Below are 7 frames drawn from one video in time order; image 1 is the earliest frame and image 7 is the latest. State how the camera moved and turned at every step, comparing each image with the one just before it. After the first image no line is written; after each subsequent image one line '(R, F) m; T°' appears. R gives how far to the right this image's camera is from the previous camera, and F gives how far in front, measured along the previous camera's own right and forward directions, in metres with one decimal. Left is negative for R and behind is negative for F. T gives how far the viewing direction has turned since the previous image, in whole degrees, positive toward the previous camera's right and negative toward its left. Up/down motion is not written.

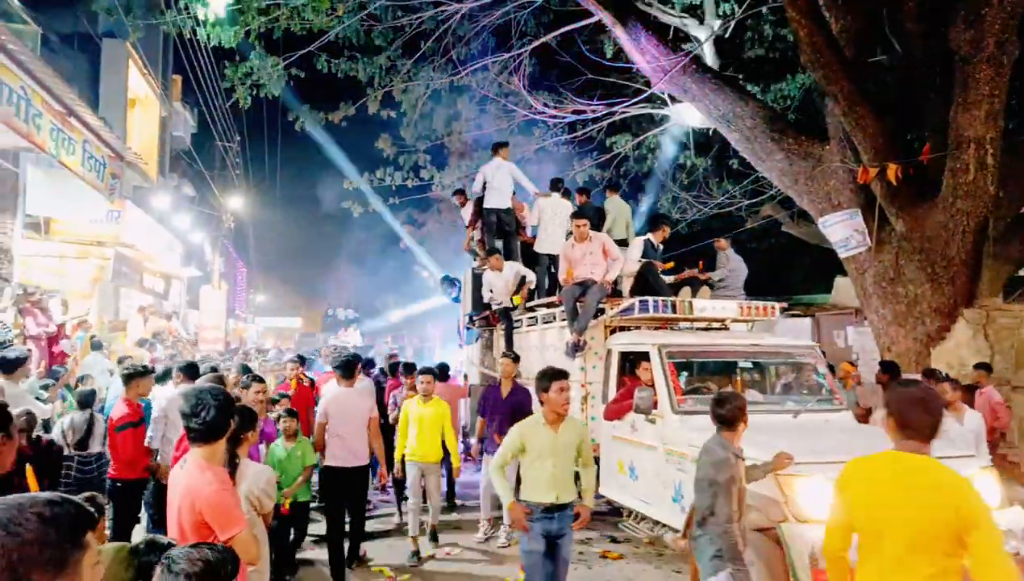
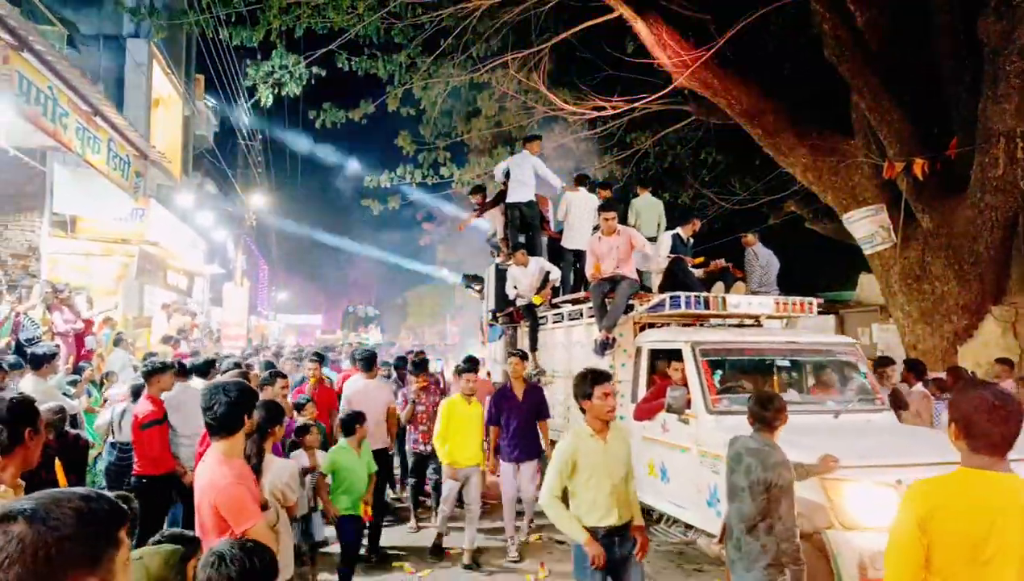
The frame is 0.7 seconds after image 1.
(0.0, 0.0) m; -1°
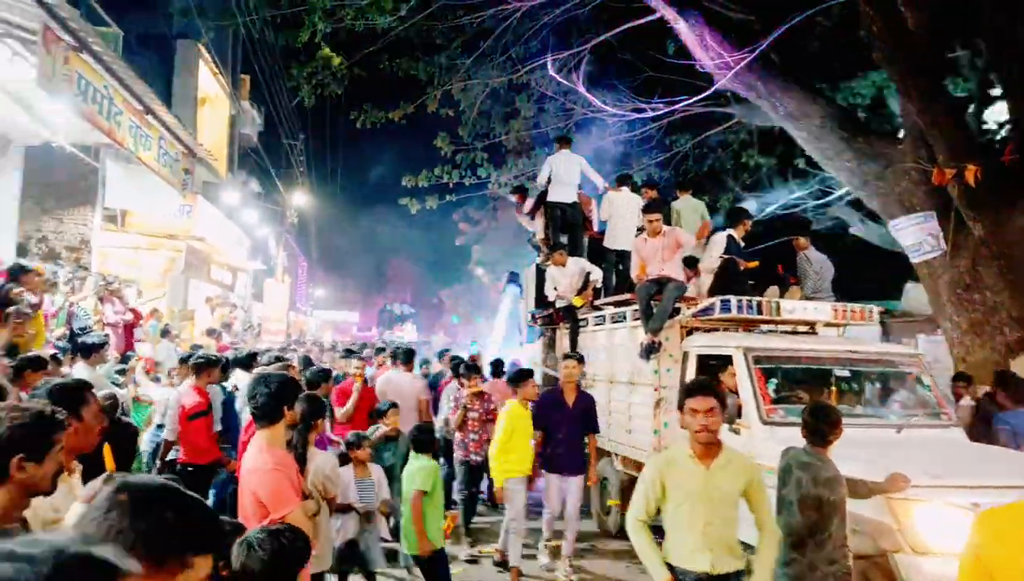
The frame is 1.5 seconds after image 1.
(-0.1, 0.0) m; -3°
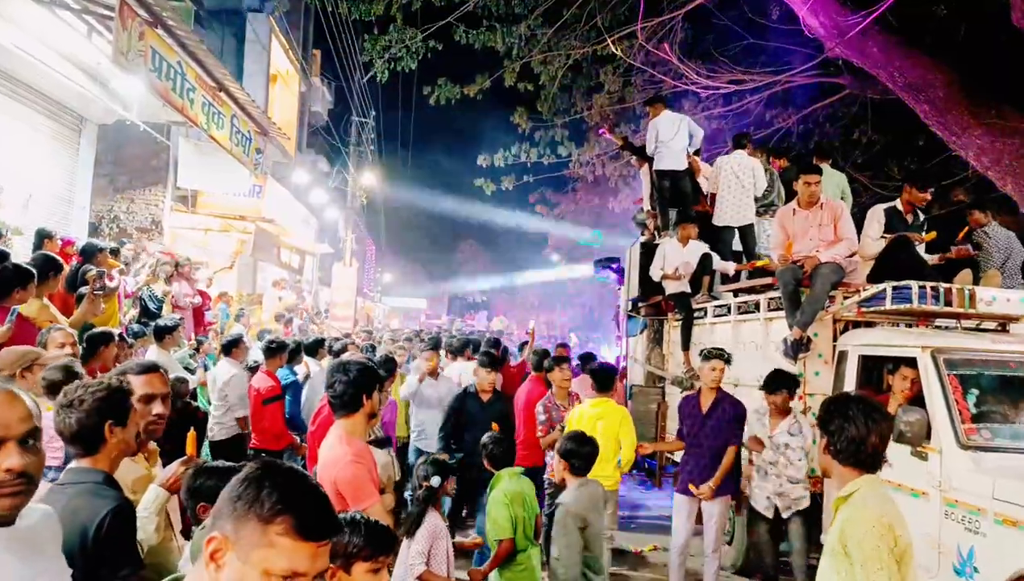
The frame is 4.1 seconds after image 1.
(-0.2, +0.6) m; -5°
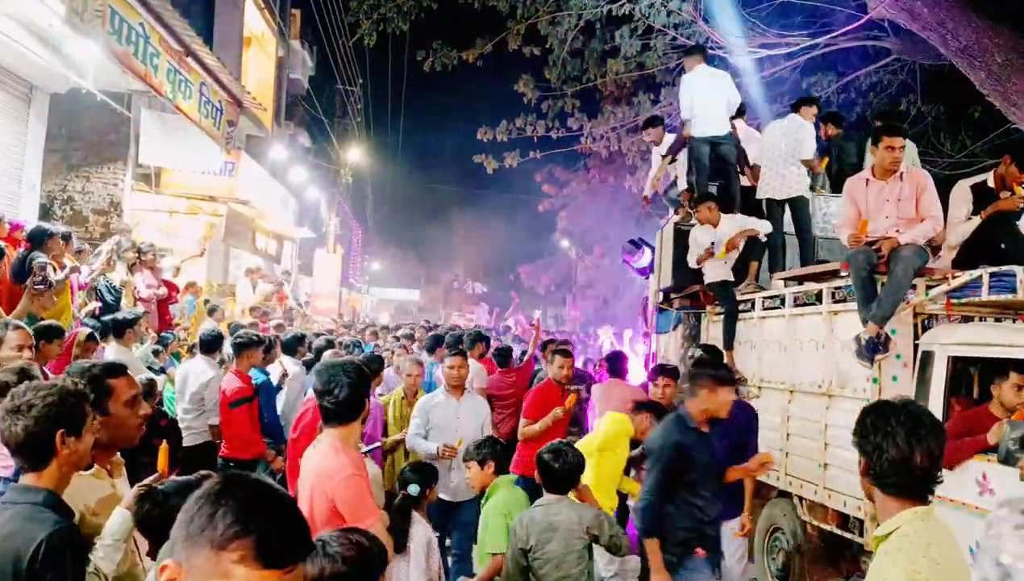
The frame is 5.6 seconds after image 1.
(-0.2, +1.1) m; +1°
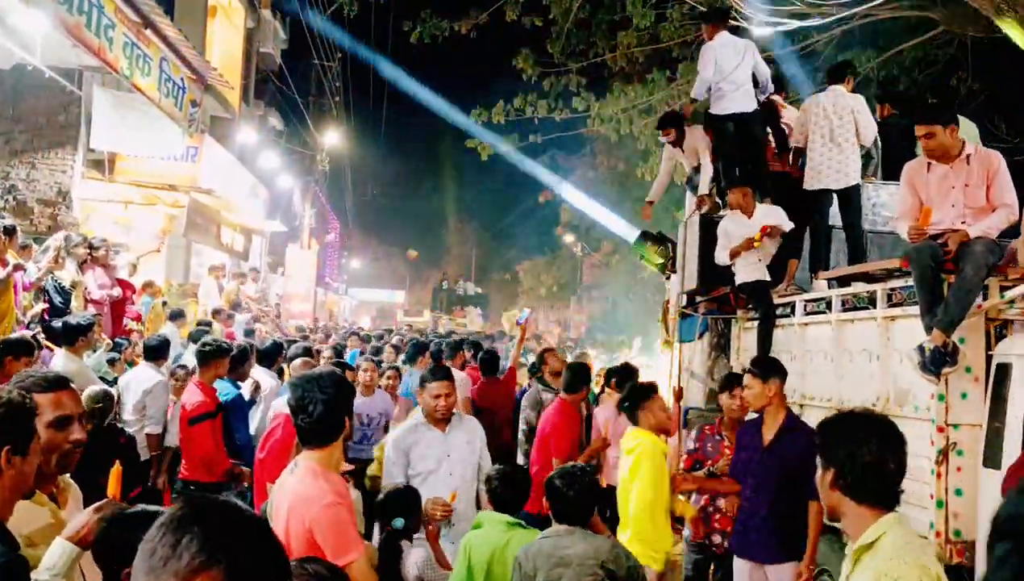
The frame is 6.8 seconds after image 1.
(0.0, +1.0) m; 0°
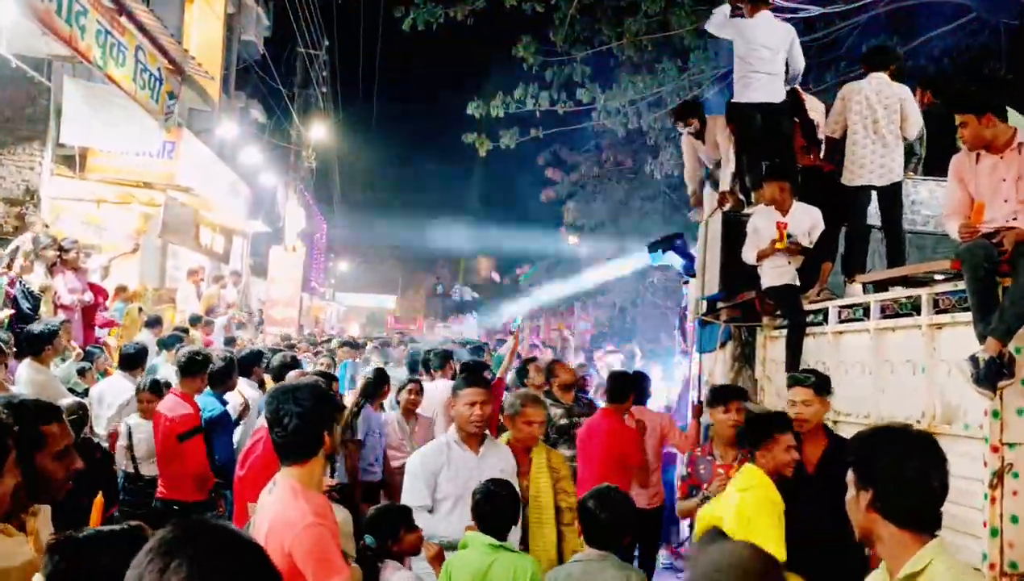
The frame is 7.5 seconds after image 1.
(0.0, +0.5) m; 0°
